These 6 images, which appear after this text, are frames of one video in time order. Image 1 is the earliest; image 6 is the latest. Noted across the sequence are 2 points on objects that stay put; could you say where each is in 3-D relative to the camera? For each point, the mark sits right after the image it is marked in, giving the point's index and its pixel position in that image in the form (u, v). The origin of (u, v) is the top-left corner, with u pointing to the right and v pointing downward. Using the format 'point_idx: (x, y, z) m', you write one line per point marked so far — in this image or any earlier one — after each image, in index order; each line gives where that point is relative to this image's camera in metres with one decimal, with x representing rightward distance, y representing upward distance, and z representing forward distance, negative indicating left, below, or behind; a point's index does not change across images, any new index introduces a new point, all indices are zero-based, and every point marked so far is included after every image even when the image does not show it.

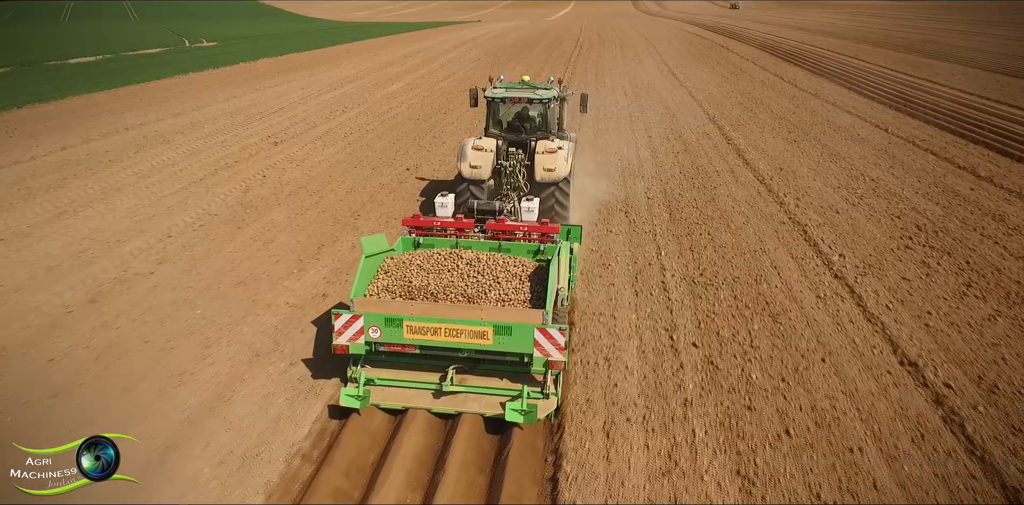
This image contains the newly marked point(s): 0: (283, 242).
0: (-3.2, +0.1, +8.4) m
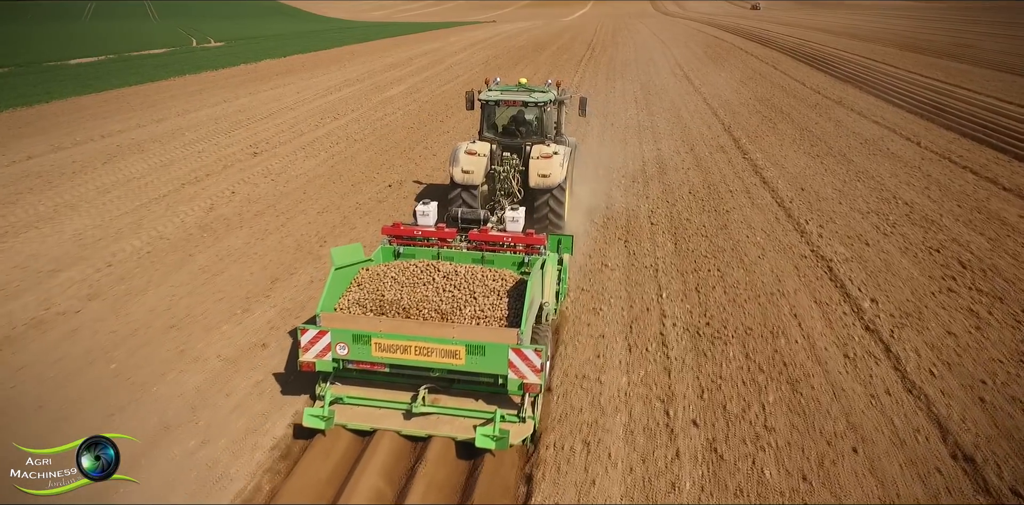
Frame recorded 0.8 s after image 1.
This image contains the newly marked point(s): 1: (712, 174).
0: (-3.5, -0.3, +7.5) m
1: (+3.8, +1.5, +11.6) m
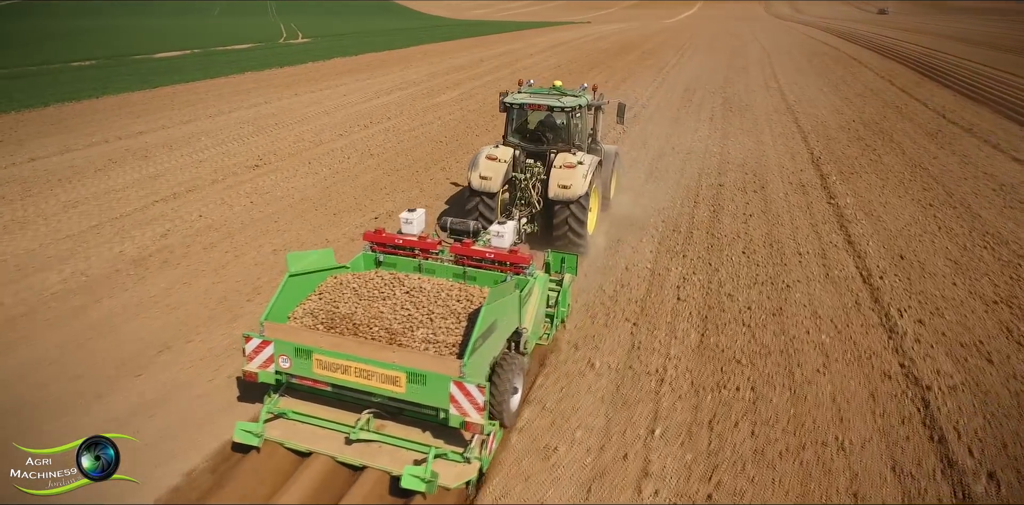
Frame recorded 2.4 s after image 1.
0: (-3.9, -0.8, +6.0) m
1: (+4.0, +0.4, +9.1) m
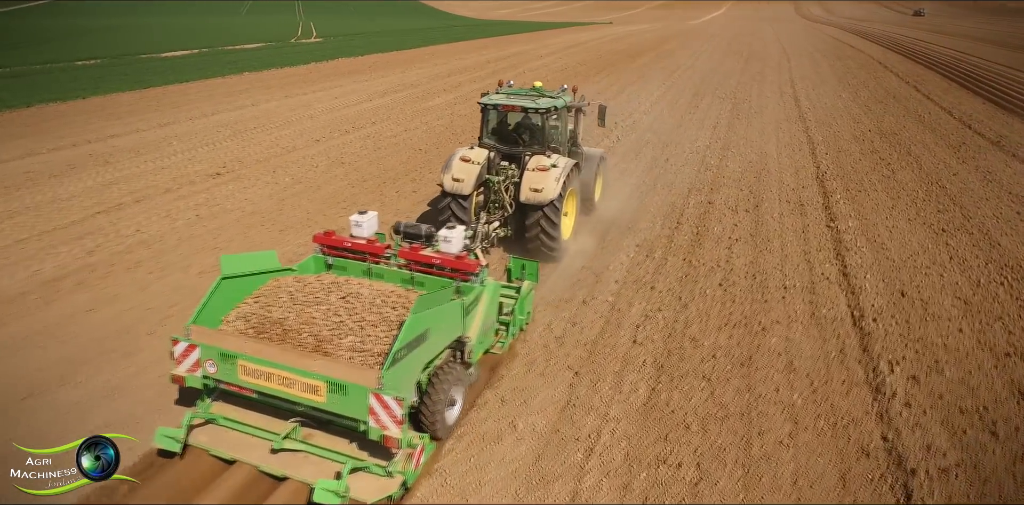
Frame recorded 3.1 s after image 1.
0: (-4.6, -1.1, +5.4) m
1: (+3.4, 0.0, +8.1) m
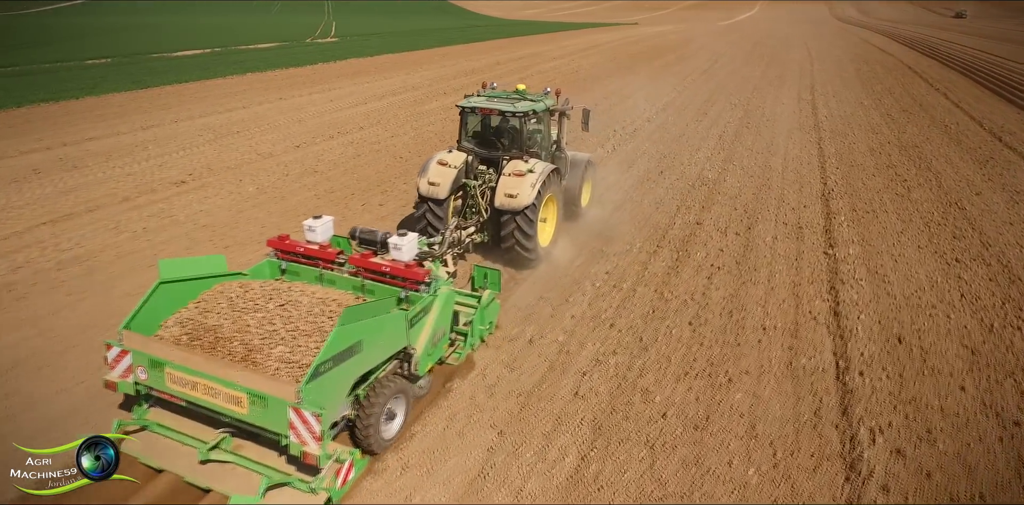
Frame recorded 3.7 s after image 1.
0: (-5.2, -1.3, +4.9) m
1: (+2.9, -0.3, +7.3) m
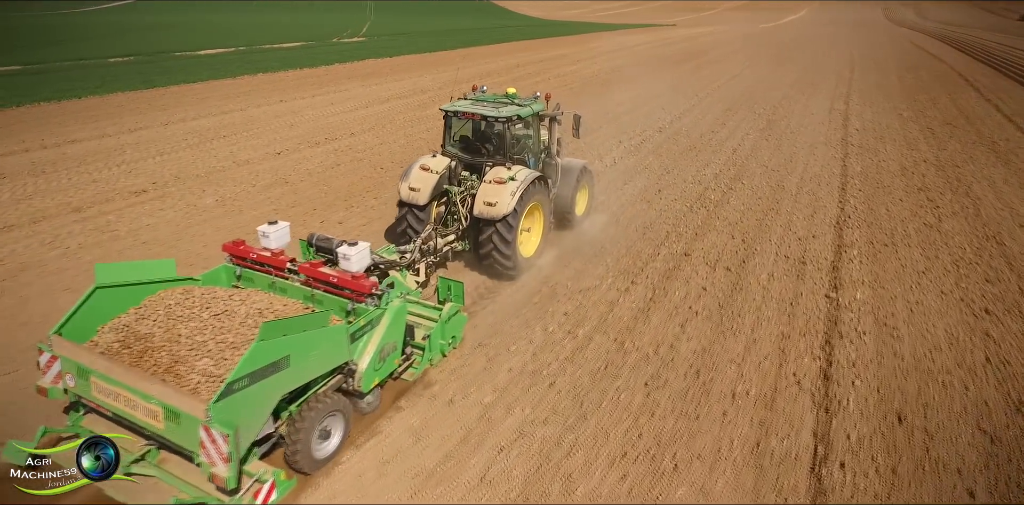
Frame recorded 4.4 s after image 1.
0: (-6.0, -1.5, +4.3) m
1: (+2.3, -0.8, +6.3) m
